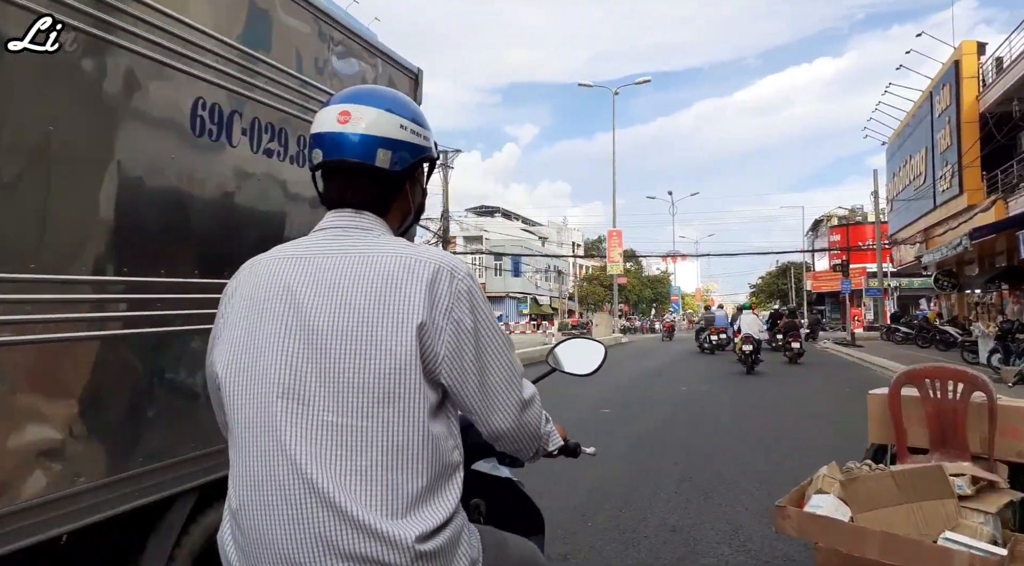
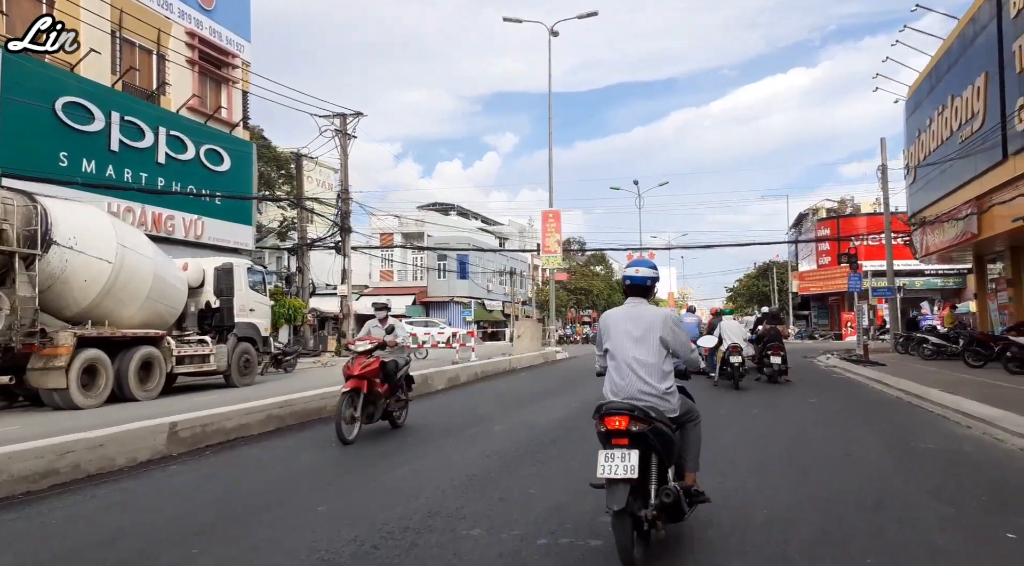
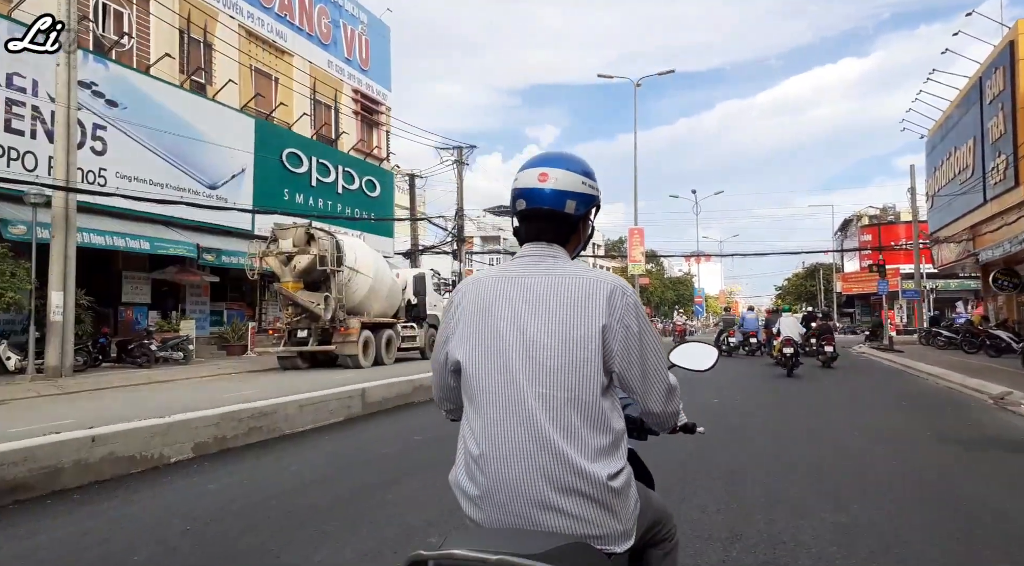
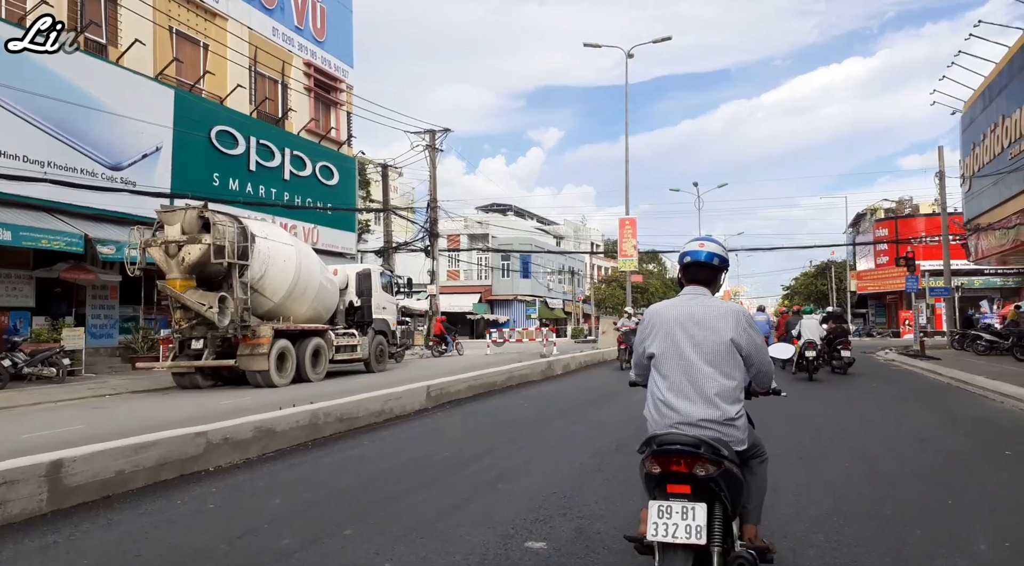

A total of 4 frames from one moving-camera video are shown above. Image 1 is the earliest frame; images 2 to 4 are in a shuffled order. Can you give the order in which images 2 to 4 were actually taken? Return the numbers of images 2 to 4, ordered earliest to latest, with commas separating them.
3, 4, 2
